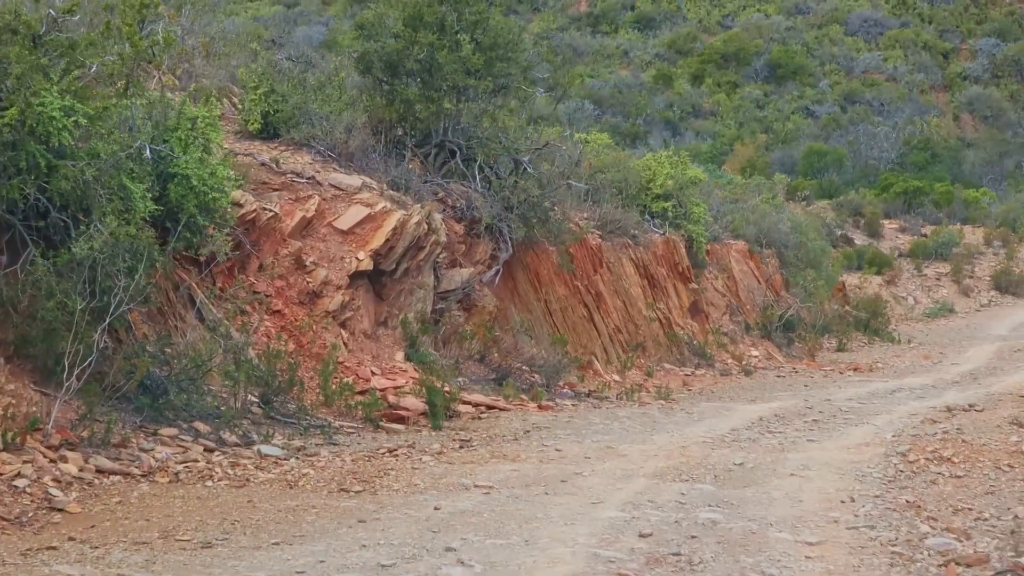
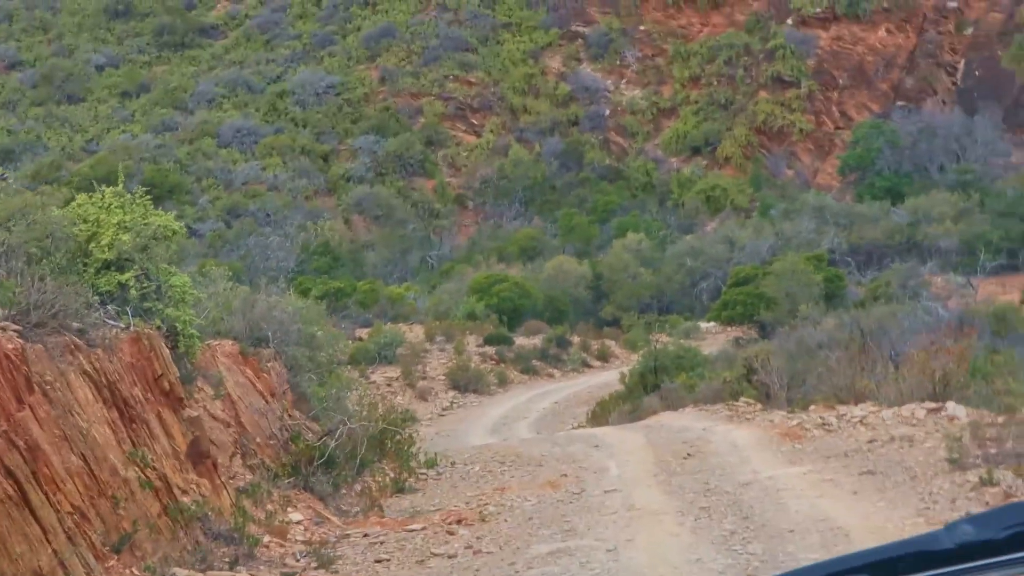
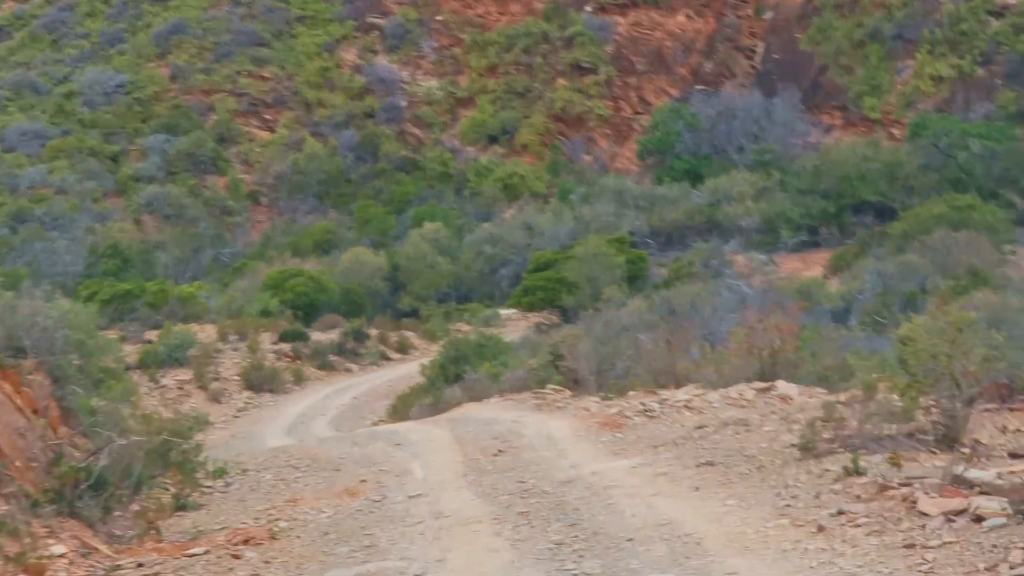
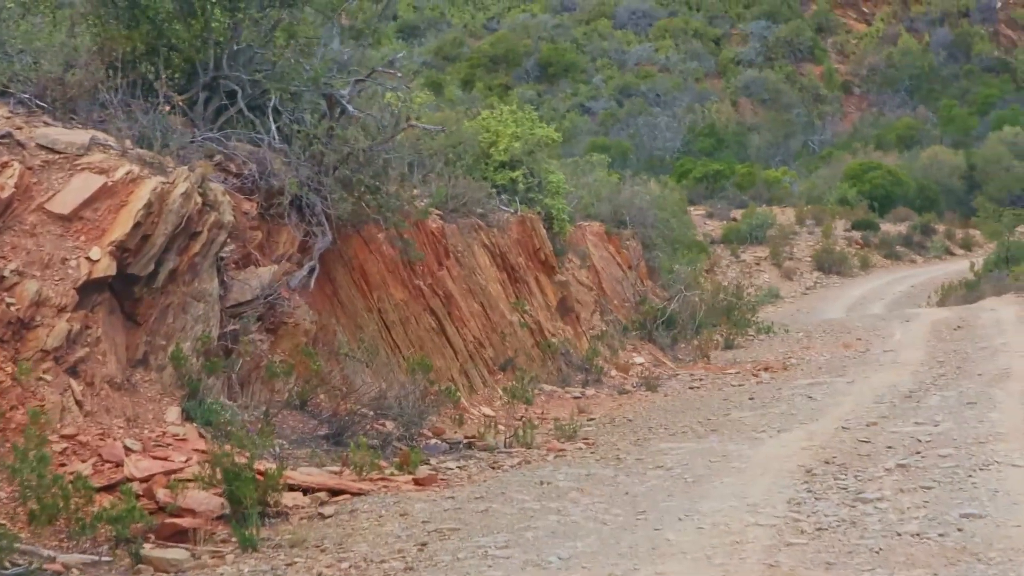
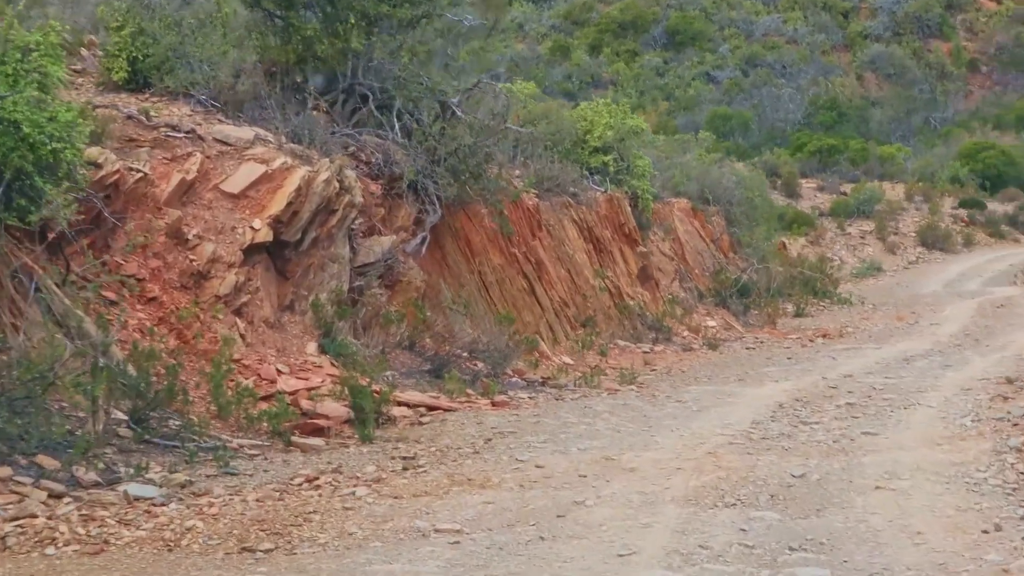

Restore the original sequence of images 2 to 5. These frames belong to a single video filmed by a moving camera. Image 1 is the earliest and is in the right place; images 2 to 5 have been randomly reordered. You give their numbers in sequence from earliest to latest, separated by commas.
5, 4, 2, 3
